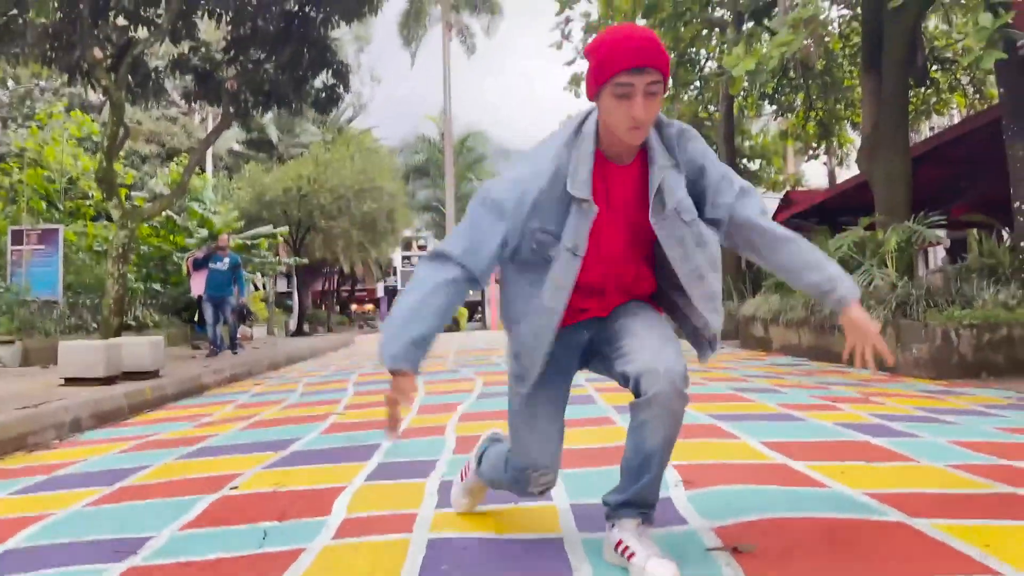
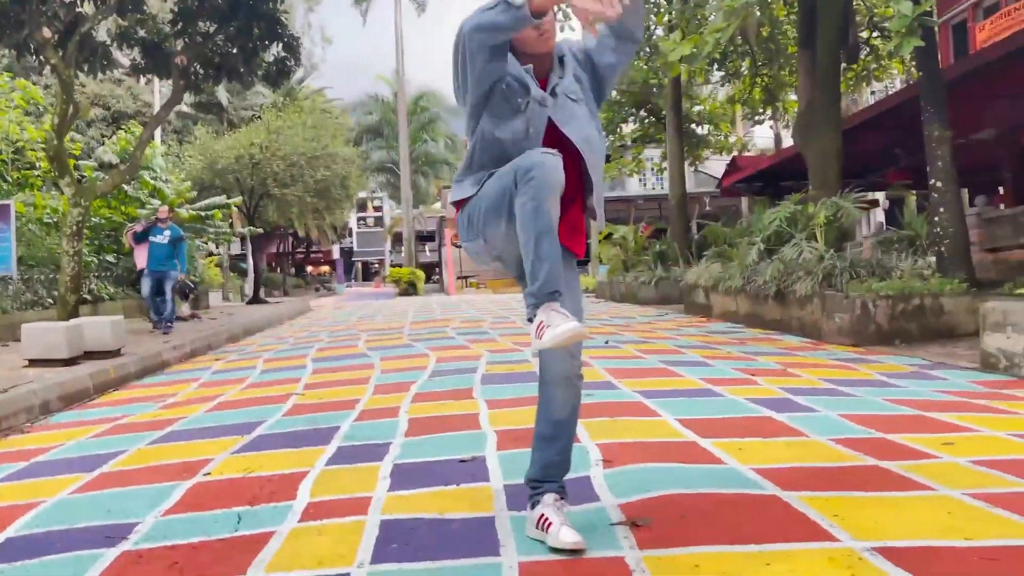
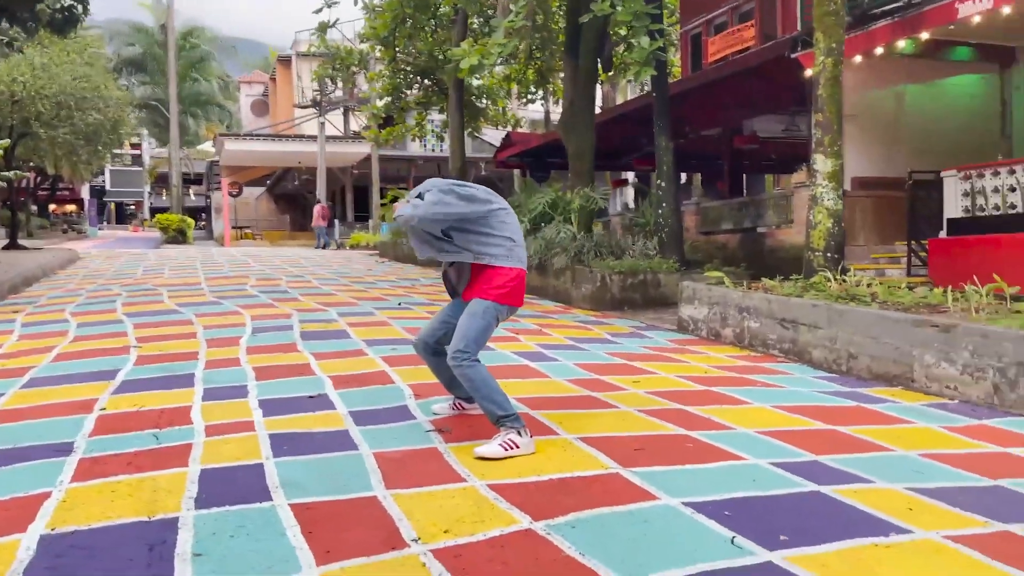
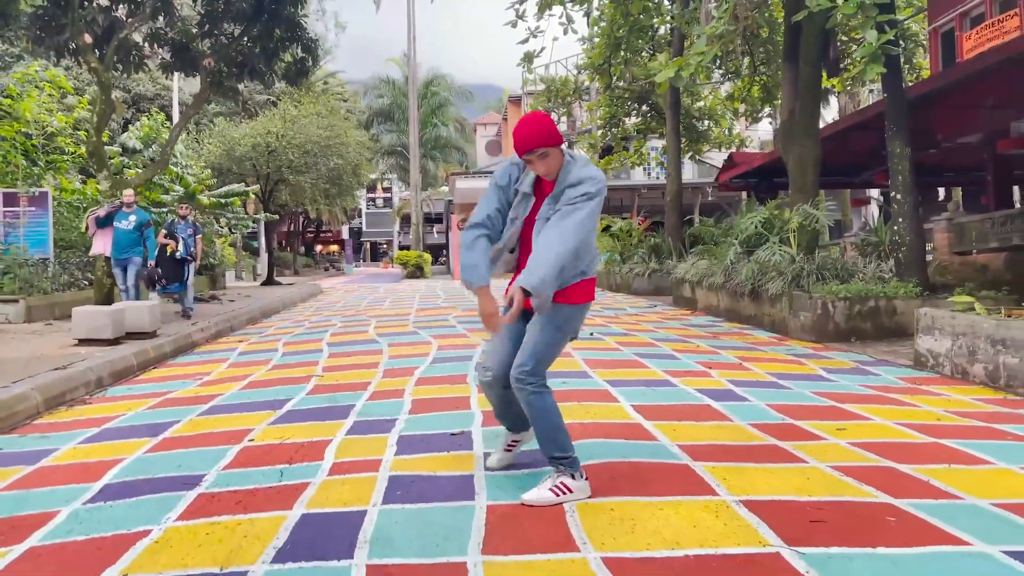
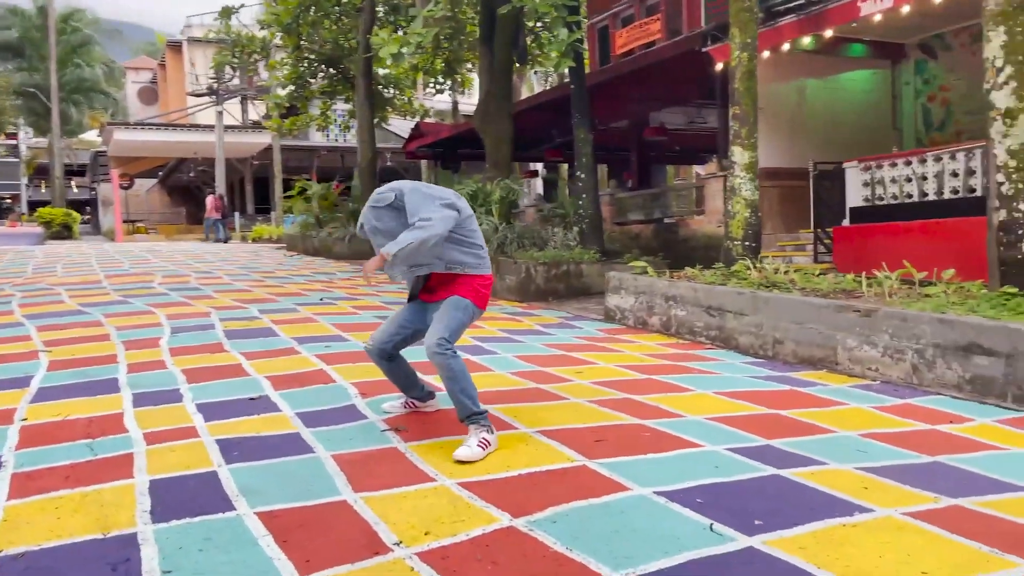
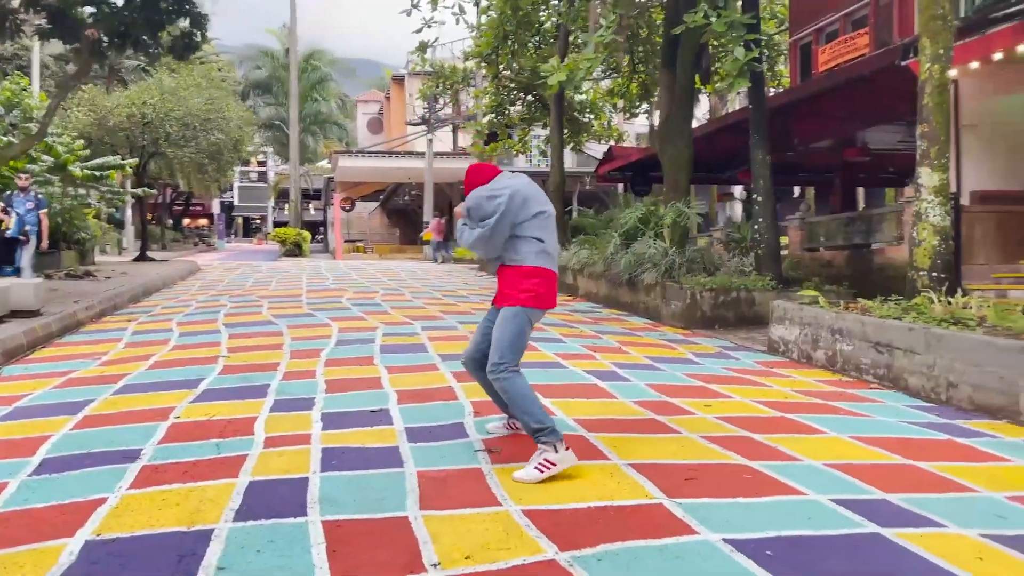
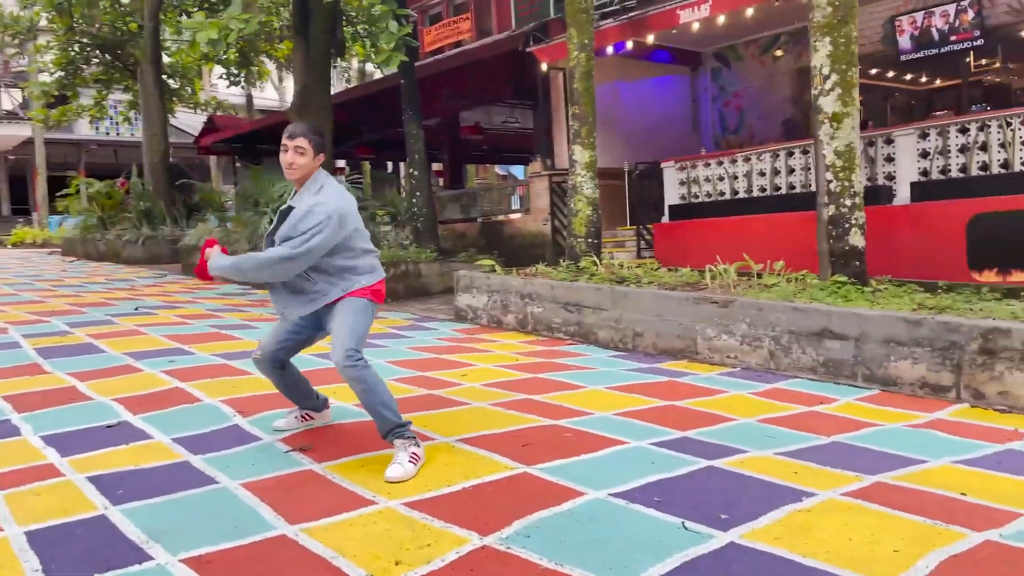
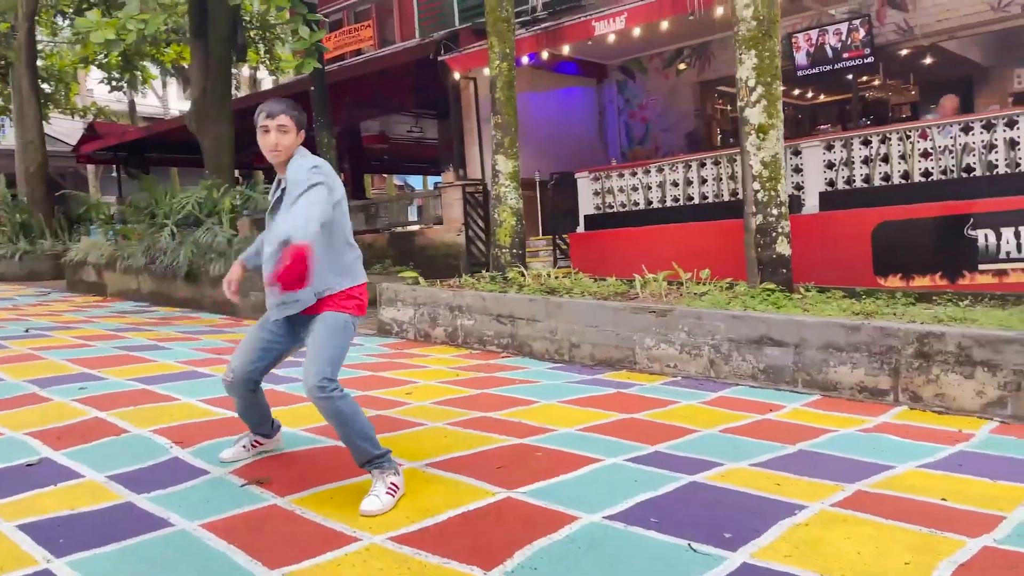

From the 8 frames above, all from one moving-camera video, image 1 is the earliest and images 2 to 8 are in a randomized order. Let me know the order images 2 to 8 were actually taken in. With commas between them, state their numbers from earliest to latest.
2, 4, 6, 3, 5, 7, 8
